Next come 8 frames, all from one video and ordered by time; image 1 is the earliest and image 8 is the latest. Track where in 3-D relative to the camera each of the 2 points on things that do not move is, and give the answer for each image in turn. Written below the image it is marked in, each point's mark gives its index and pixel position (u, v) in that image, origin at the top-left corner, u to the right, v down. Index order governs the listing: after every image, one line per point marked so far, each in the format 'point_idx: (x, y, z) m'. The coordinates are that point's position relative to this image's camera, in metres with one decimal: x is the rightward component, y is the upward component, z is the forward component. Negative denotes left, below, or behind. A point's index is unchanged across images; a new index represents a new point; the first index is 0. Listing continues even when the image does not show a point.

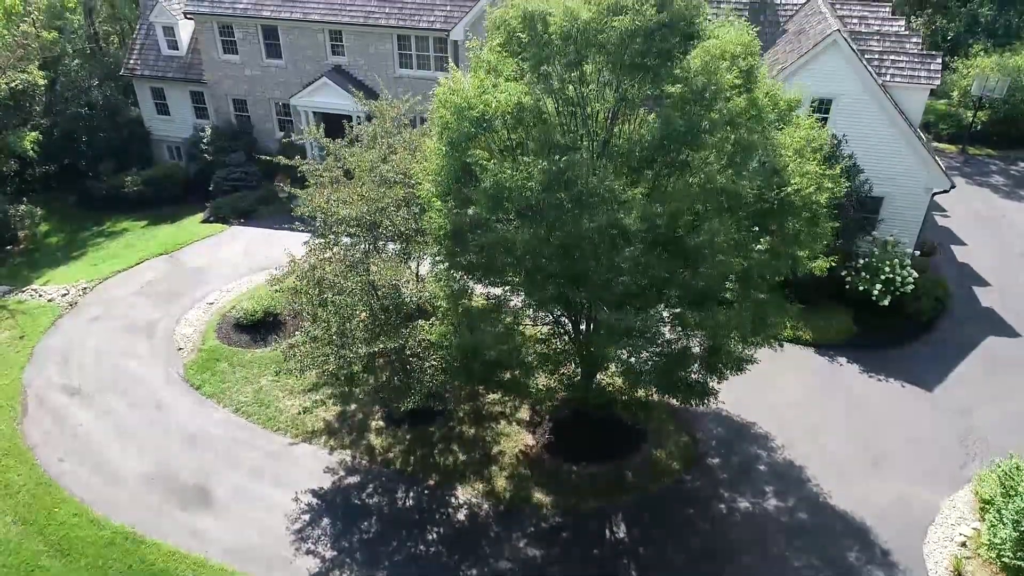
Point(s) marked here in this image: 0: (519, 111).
0: (+0.1, +2.1, +12.6) m
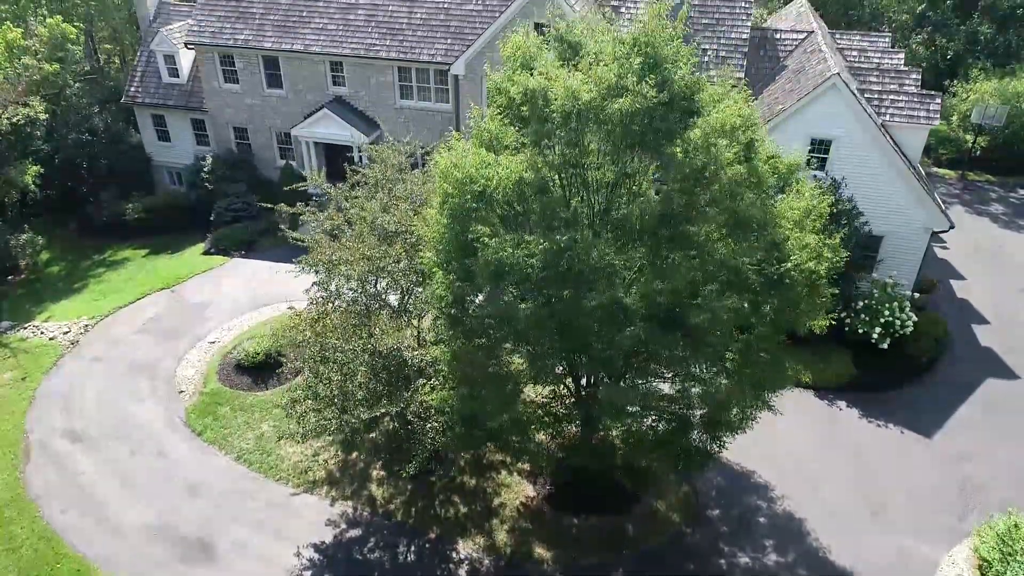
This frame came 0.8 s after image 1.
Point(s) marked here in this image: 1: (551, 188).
0: (+0.1, +1.2, +12.7) m
1: (+0.5, +1.2, +12.8) m
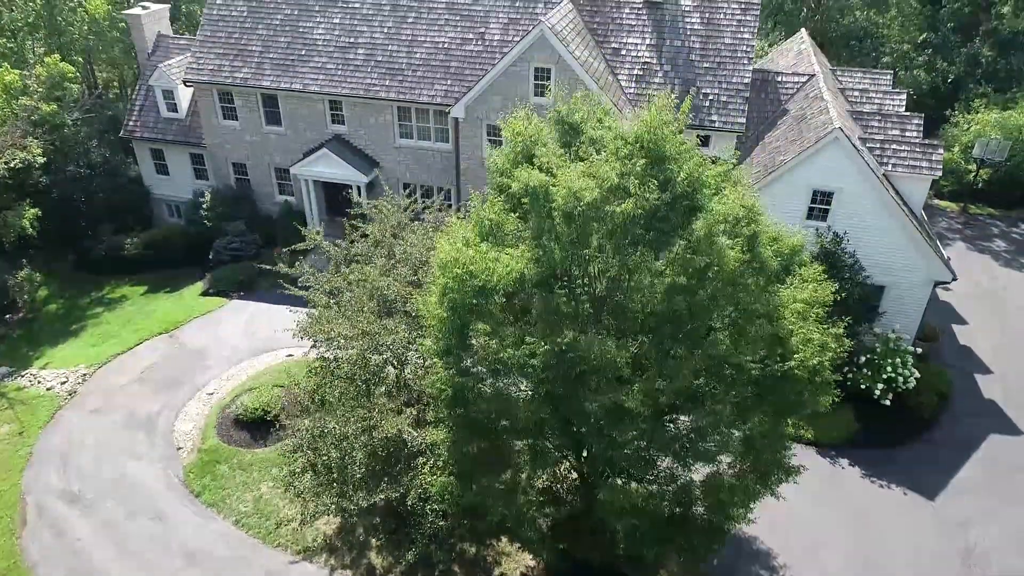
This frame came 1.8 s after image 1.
0: (+0.1, +0.1, +12.5) m
1: (+0.5, 0.0, +12.6) m
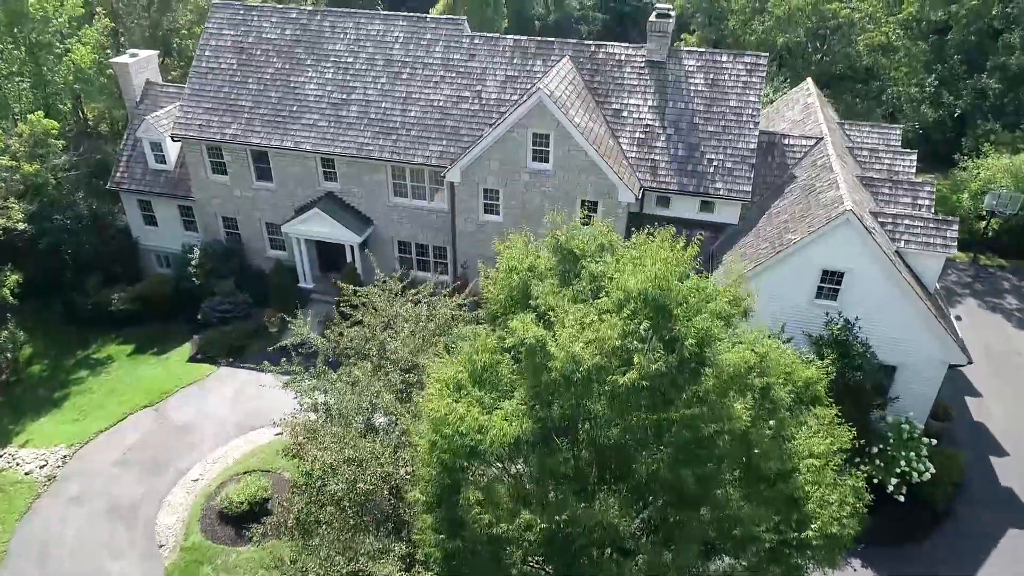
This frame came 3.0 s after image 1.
0: (0.0, -1.7, +11.6) m
1: (+0.4, -1.7, +11.7) m
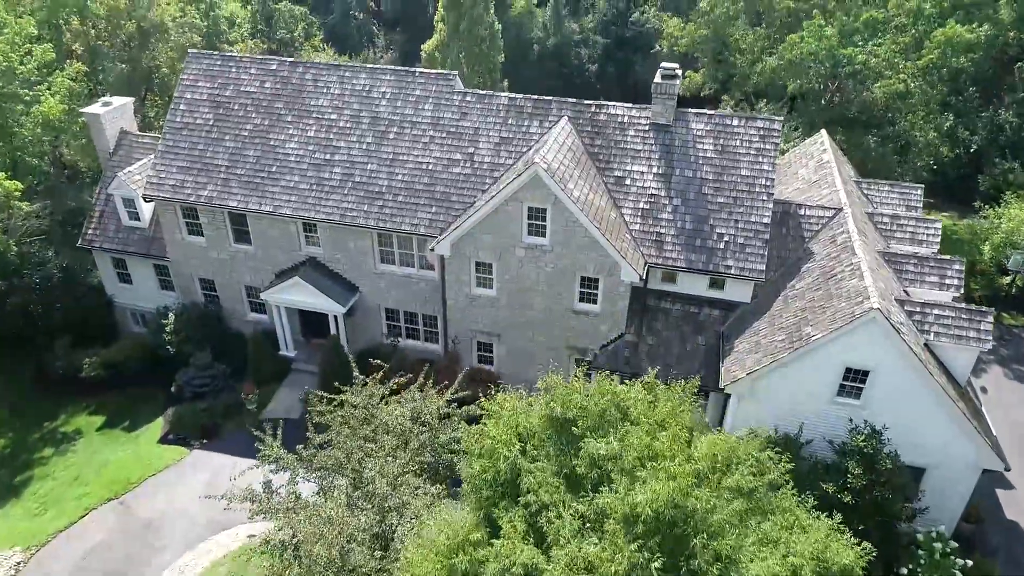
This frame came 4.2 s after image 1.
0: (-0.1, -3.6, +9.6) m
1: (+0.3, -3.6, +9.7) m
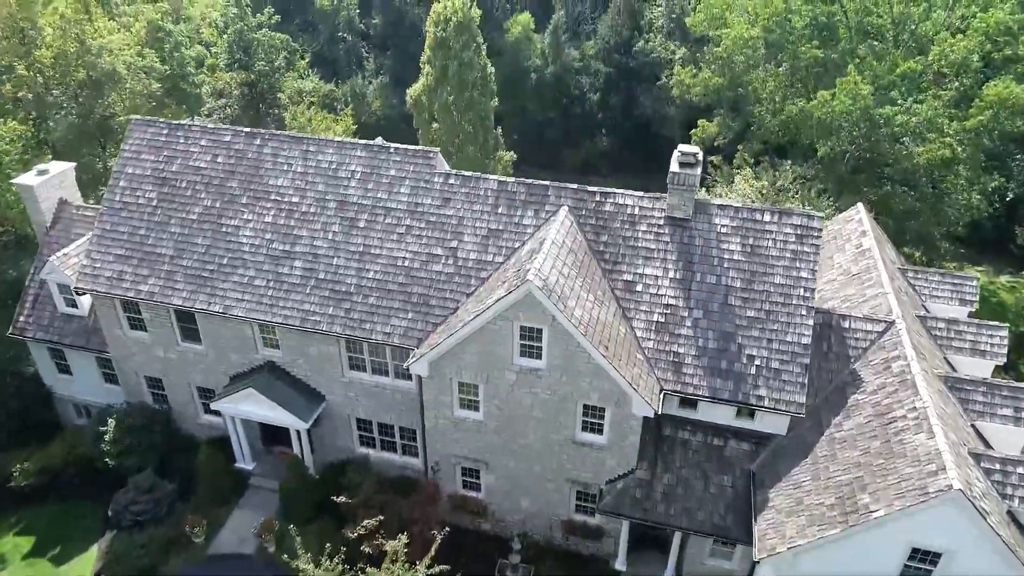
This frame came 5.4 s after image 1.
0: (-0.3, -6.1, +5.7) m
1: (+0.1, -6.1, +5.8) m
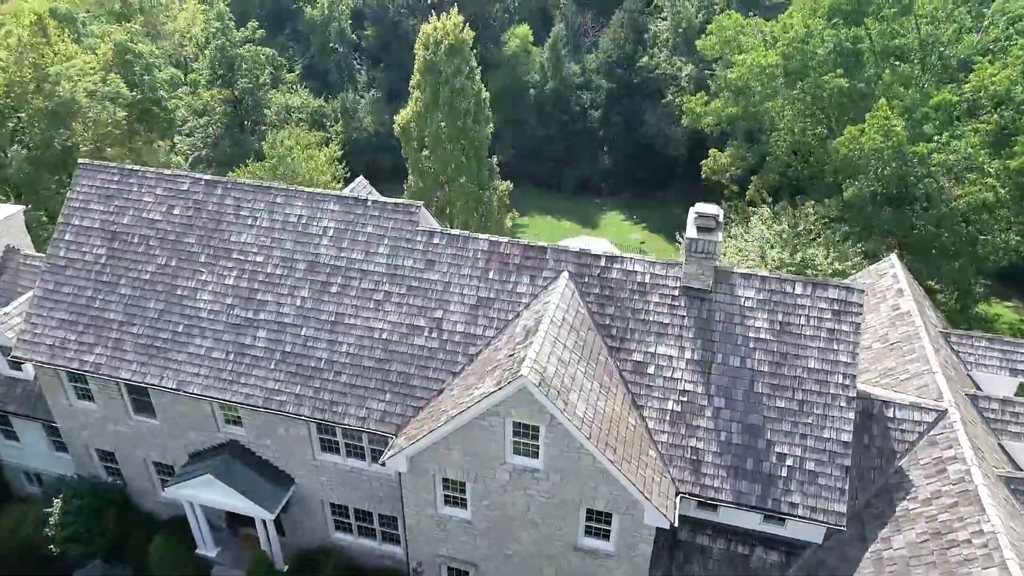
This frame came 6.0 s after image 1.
0: (-0.4, -7.5, +2.9) m
1: (0.0, -7.6, +3.0) m
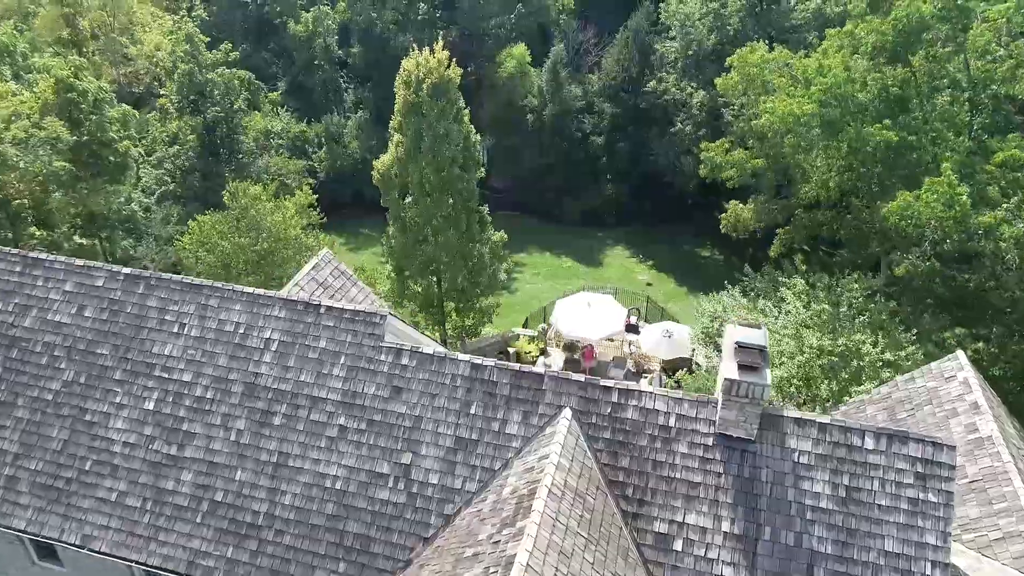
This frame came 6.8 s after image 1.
0: (-0.6, -9.6, -1.2) m
1: (-0.2, -9.6, -1.1) m
